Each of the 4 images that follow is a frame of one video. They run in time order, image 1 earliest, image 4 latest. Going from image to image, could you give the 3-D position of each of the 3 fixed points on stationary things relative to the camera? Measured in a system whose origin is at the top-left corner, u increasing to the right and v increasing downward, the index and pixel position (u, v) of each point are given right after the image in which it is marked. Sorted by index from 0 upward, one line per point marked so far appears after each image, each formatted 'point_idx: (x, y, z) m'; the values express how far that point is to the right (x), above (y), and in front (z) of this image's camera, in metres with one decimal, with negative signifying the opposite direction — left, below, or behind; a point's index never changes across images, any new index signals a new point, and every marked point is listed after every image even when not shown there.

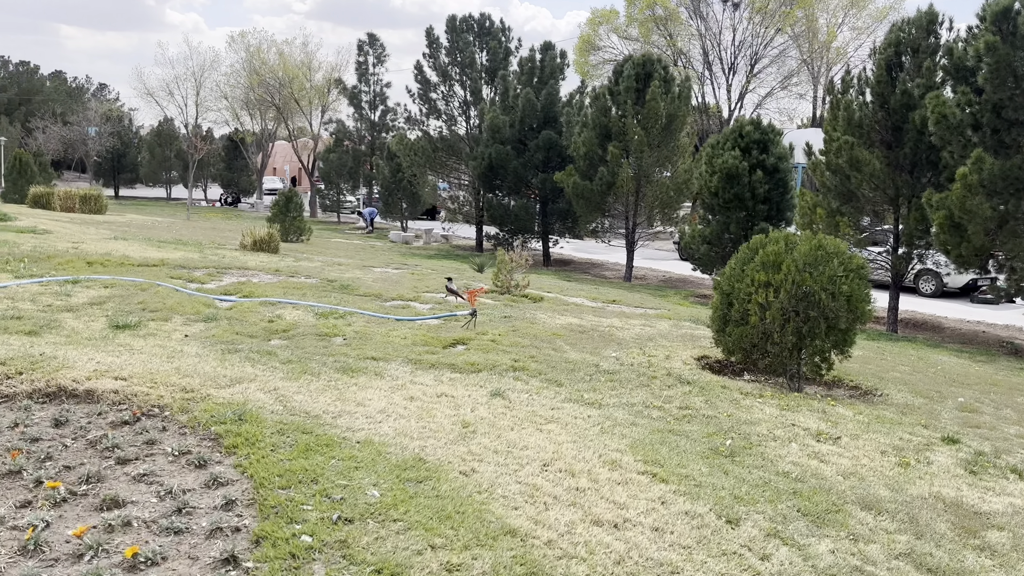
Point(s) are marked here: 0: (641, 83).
0: (+2.8, +4.5, +18.1) m
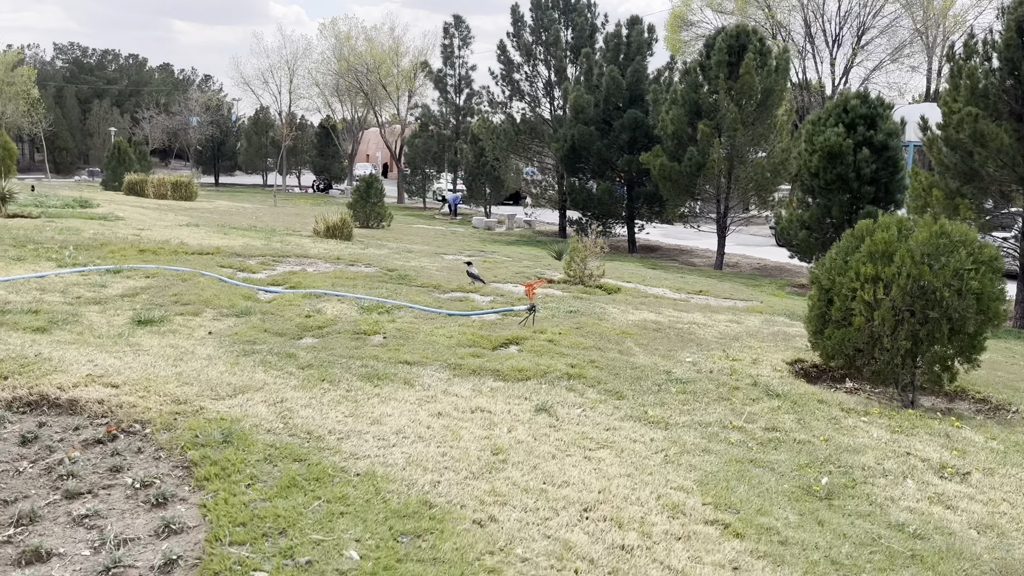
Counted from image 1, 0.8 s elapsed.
0: (+4.5, +4.7, +16.8) m
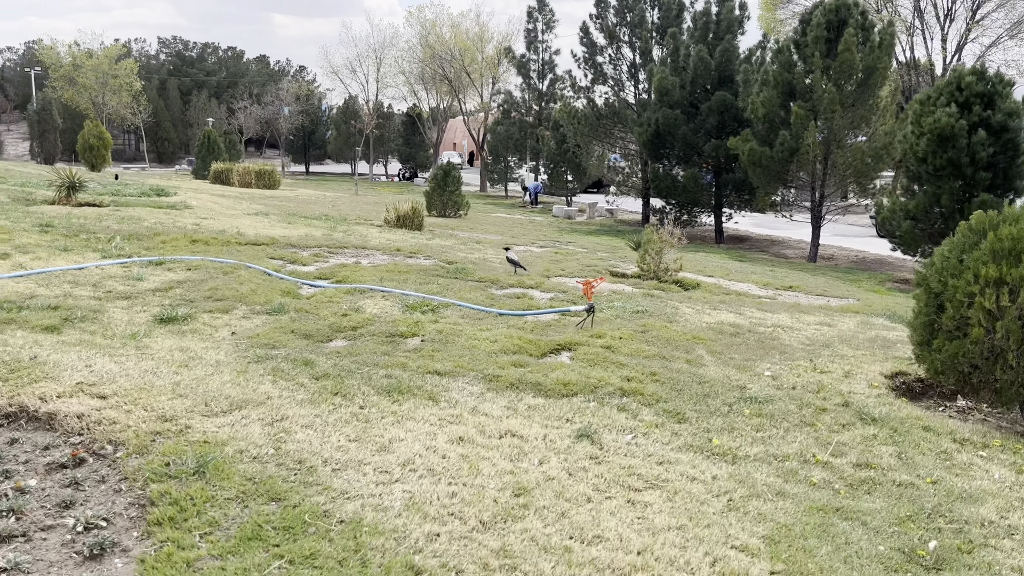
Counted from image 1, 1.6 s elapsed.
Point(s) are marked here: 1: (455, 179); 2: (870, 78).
0: (+6.0, +4.8, +15.6) m
1: (-1.5, +2.6, +19.9) m
2: (+6.7, +3.9, +15.5) m
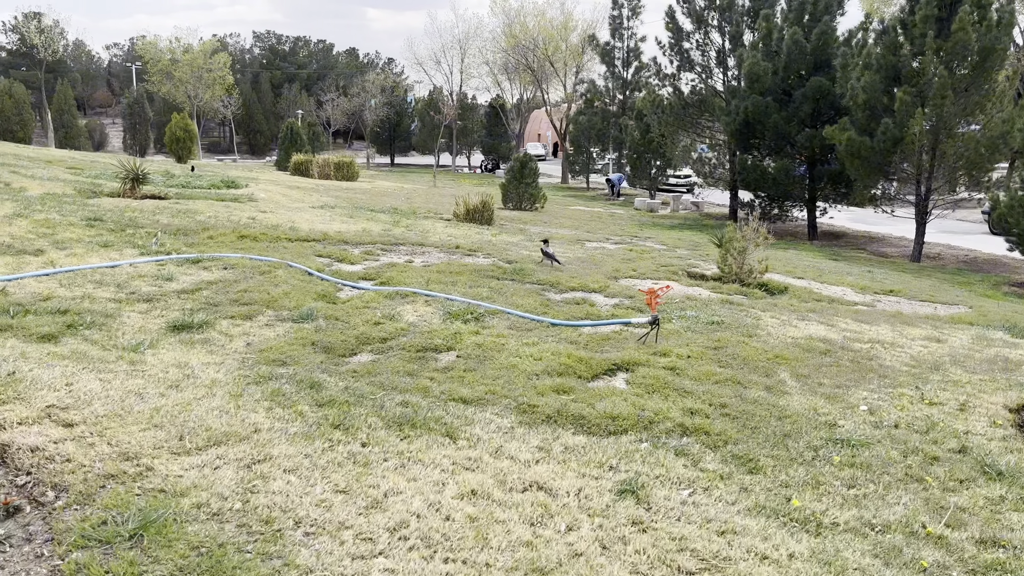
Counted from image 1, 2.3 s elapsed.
0: (+7.4, +4.8, +14.2) m
1: (+0.4, +2.7, +19.2) m
2: (+8.0, +3.9, +14.0) m
